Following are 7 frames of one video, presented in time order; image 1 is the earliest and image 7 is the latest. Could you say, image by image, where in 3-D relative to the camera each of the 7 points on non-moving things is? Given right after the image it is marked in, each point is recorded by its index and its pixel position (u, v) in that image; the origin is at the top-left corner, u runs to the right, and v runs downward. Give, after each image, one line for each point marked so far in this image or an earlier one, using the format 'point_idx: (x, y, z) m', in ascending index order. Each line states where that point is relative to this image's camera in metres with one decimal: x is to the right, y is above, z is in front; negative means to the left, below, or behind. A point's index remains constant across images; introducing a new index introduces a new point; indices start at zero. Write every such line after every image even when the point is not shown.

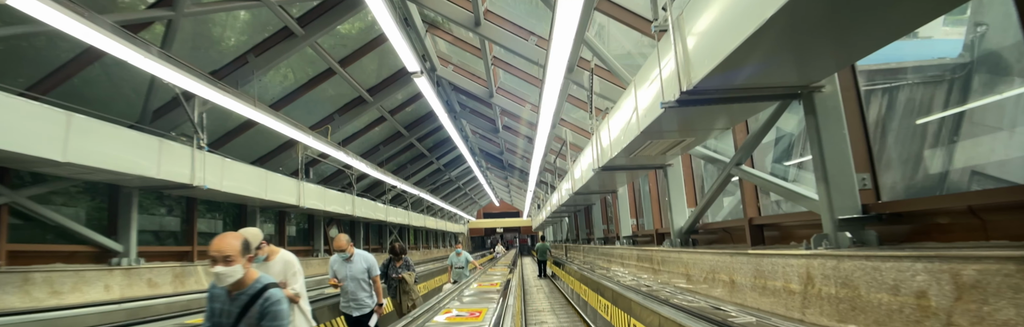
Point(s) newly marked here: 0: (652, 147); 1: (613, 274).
0: (+1.4, +0.1, +4.8) m
1: (+1.5, -1.7, +7.0) m
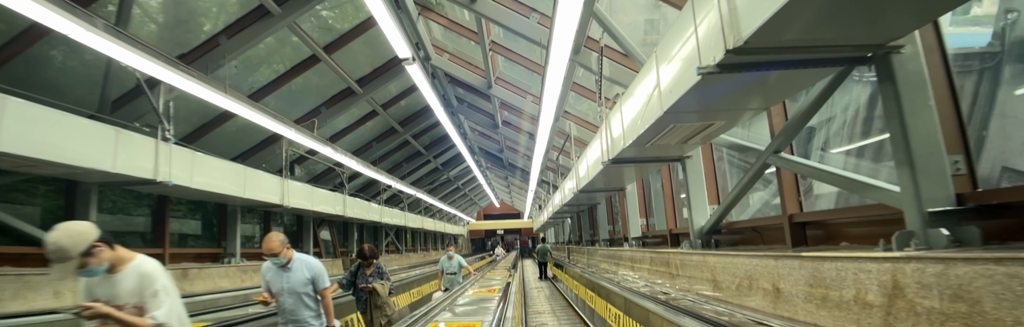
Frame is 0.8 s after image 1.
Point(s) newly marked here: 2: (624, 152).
0: (+1.4, +0.2, +4.2) m
1: (+1.5, -1.6, +6.4) m
2: (+1.2, +0.1, +4.8) m
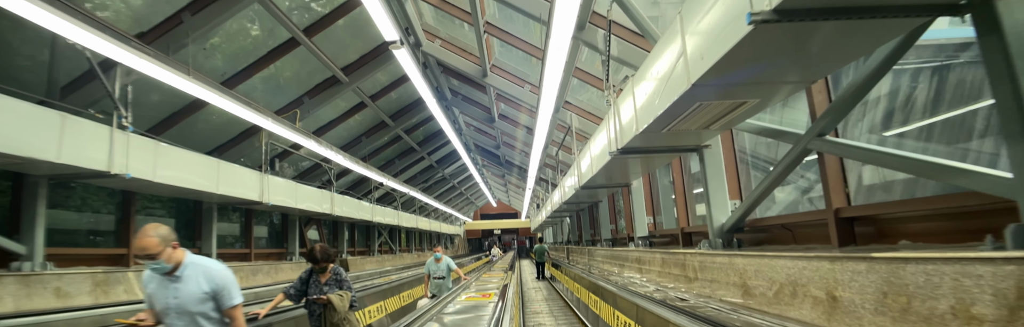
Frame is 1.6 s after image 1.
0: (+1.4, +0.3, +3.7) m
1: (+1.5, -1.5, +5.8) m
2: (+1.1, +0.2, +4.3) m
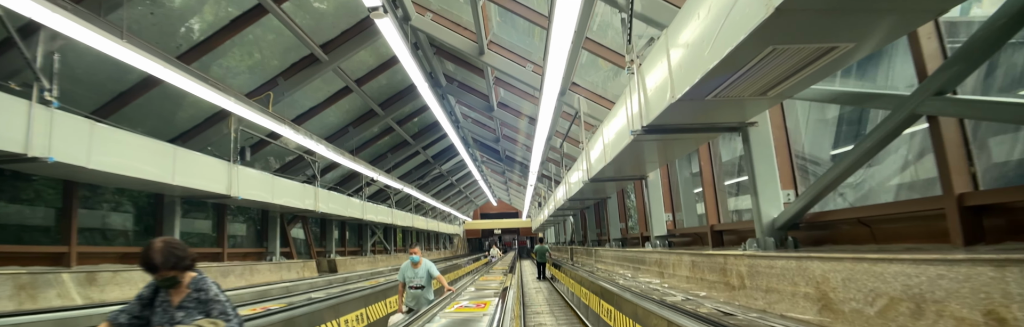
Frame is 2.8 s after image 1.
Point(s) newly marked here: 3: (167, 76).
0: (+1.4, +0.5, +2.8) m
1: (+1.5, -1.4, +5.0) m
2: (+1.1, +0.4, +3.4) m
3: (-3.8, +1.0, +5.1) m
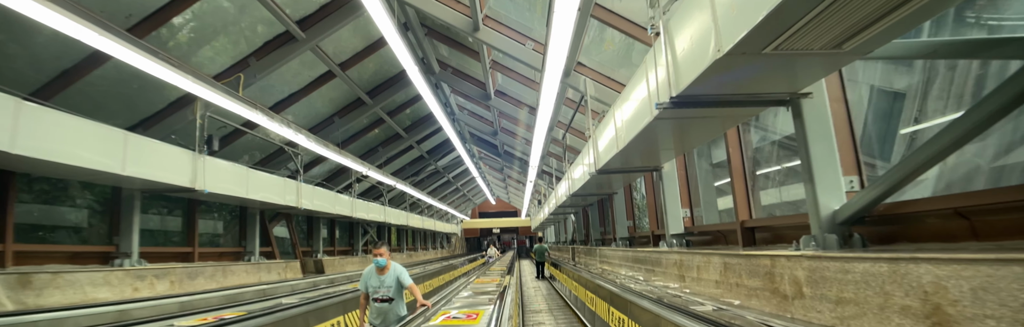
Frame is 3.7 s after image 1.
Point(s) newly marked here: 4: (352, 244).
0: (+1.4, +0.6, +2.2) m
1: (+1.5, -1.2, +4.3) m
2: (+1.1, +0.5, +2.8) m
3: (-3.8, +1.1, +4.4) m
4: (-5.0, -2.5, +14.3) m
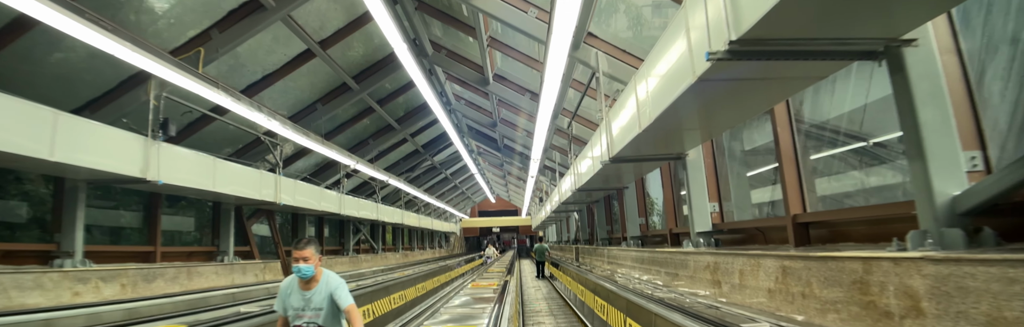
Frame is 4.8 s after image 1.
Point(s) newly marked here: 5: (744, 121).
0: (+1.4, +0.7, +1.4) m
1: (+1.5, -1.1, +3.6) m
2: (+1.1, +0.6, +2.0) m
3: (-3.8, +1.2, +3.6) m
4: (-5.0, -2.3, +13.5) m
5: (+2.1, +0.4, +4.2) m
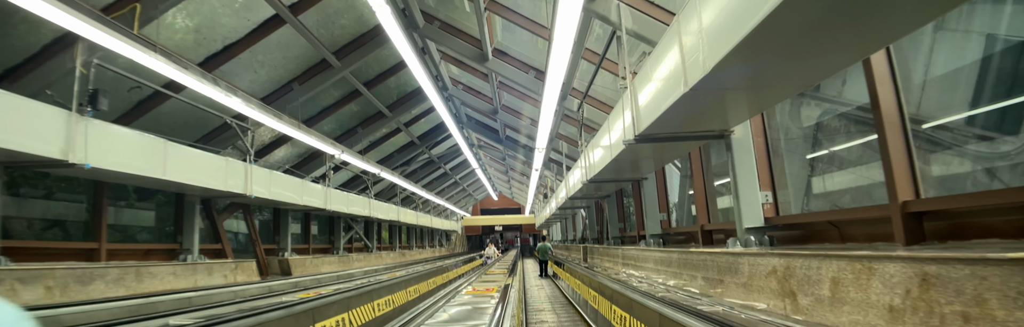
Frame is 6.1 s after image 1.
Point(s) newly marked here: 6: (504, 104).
0: (+1.4, +0.9, +0.5) m
1: (+1.5, -0.9, +2.6) m
2: (+1.1, +0.8, +1.1) m
3: (-3.8, +1.4, +2.8) m
4: (-4.9, -2.1, +12.6) m
5: (+2.1, +0.6, +3.3) m
6: (-0.2, +1.2, +9.7) m
